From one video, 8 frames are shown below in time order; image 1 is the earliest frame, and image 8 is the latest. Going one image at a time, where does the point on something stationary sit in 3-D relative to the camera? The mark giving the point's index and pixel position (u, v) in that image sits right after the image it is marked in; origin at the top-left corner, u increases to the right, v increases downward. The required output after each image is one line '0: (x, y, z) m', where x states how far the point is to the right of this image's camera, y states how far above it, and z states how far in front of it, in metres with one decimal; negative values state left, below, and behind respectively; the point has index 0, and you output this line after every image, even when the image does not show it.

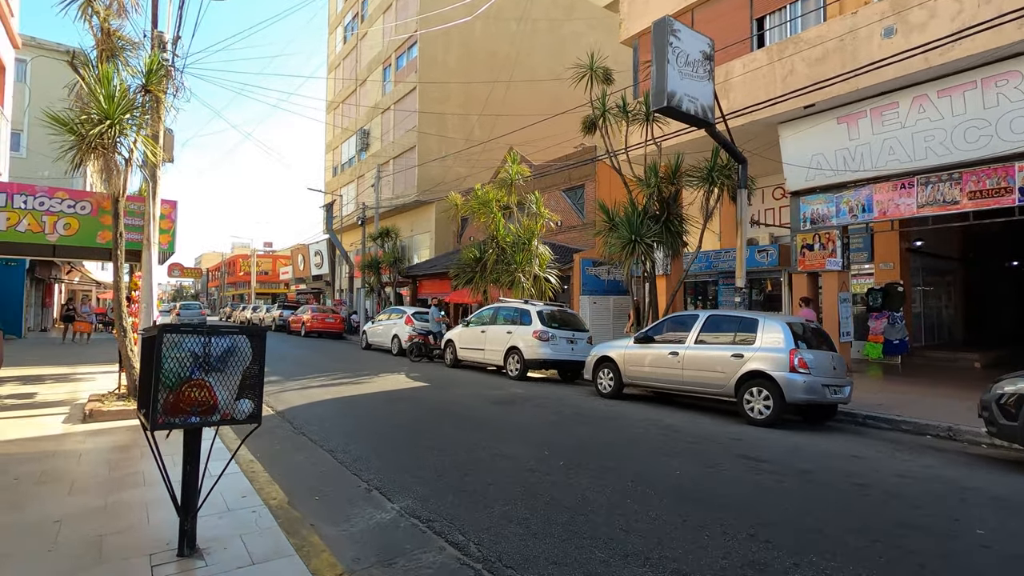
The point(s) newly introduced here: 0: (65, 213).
0: (-7.8, +1.3, +9.2) m
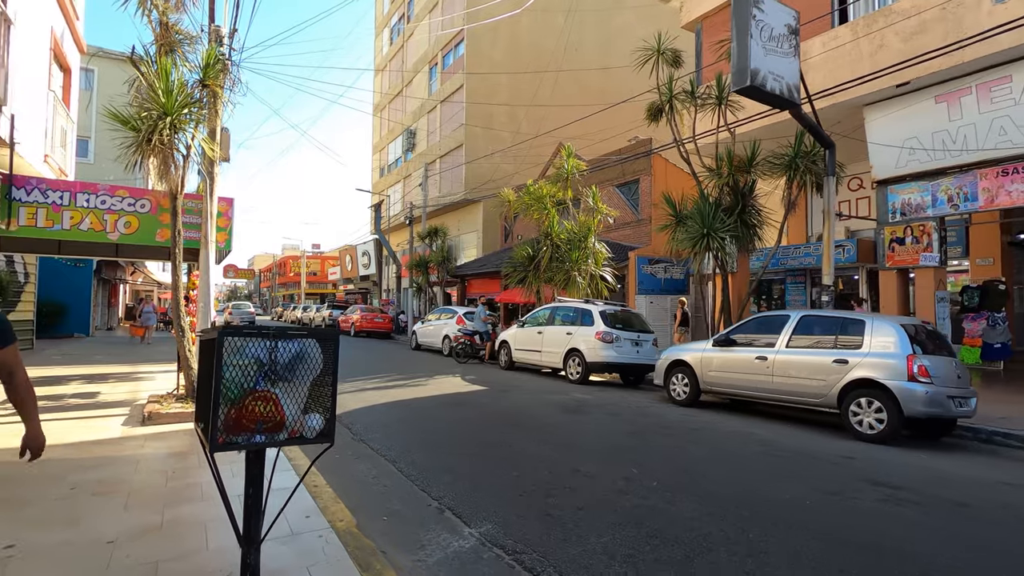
0: (-6.7, +1.3, +9.2) m
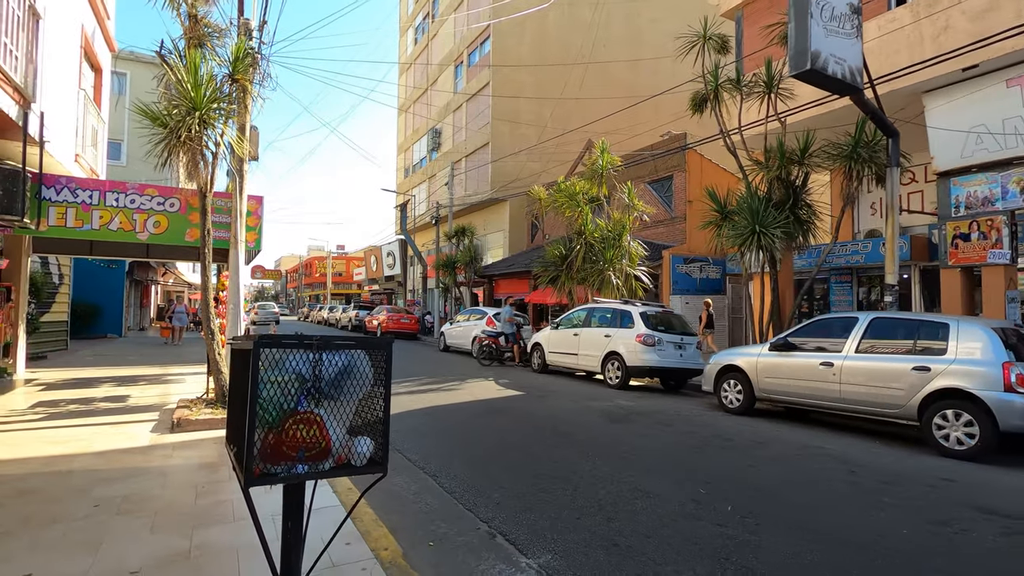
0: (-6.0, +1.3, +8.9) m
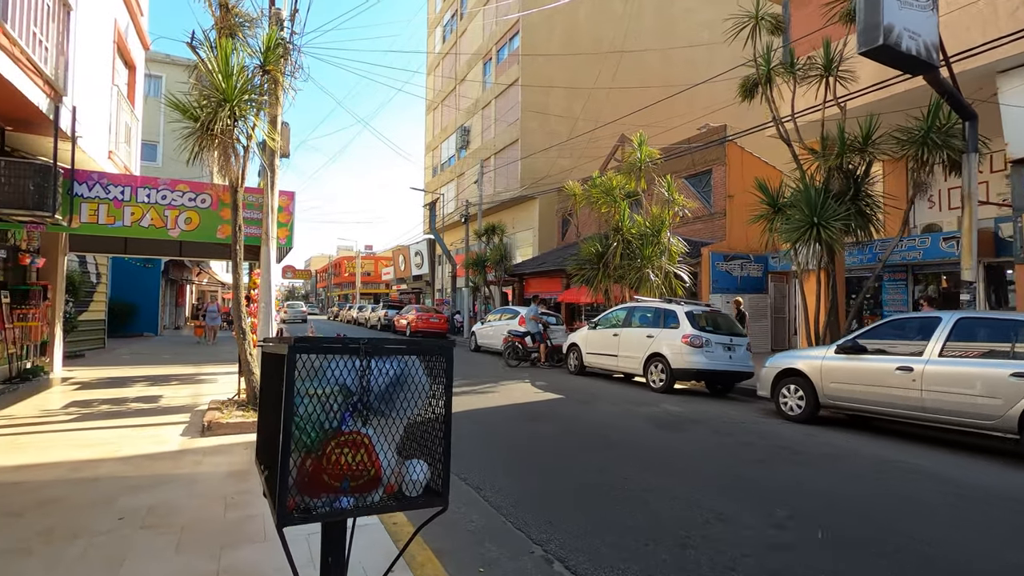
0: (-5.4, +1.3, +8.7) m
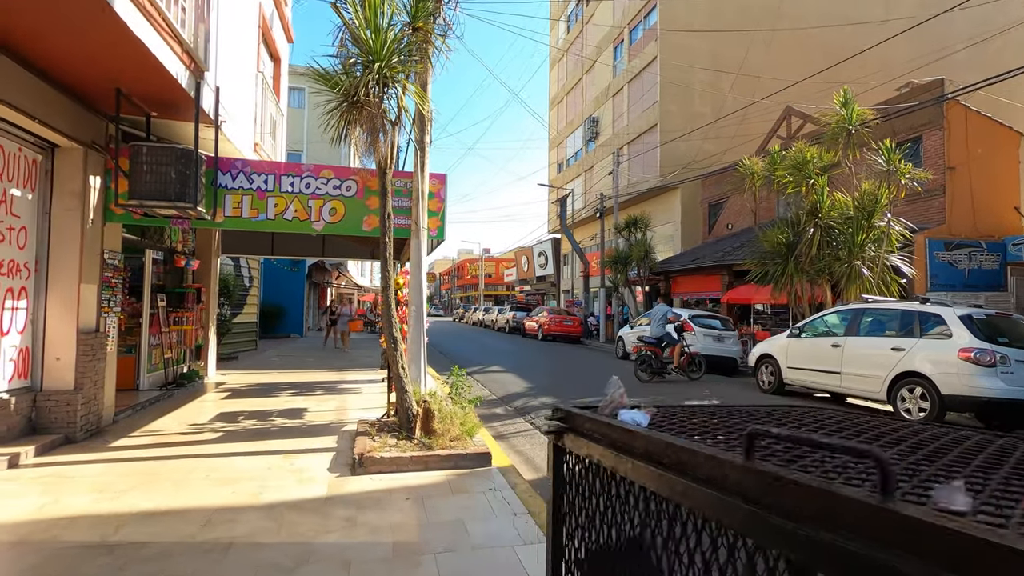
0: (-2.6, +1.3, +7.6) m
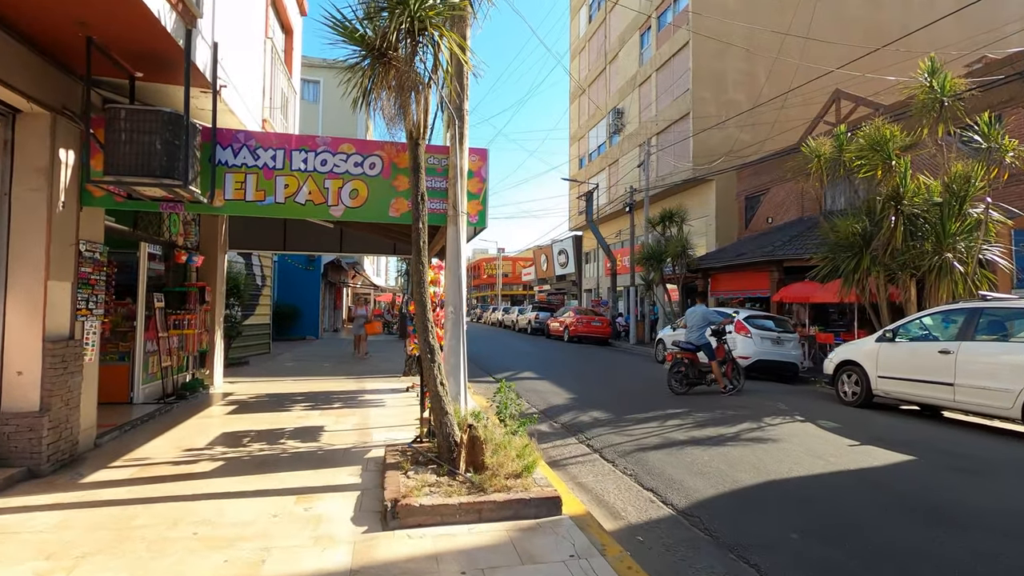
0: (-2.0, +1.3, +6.4) m
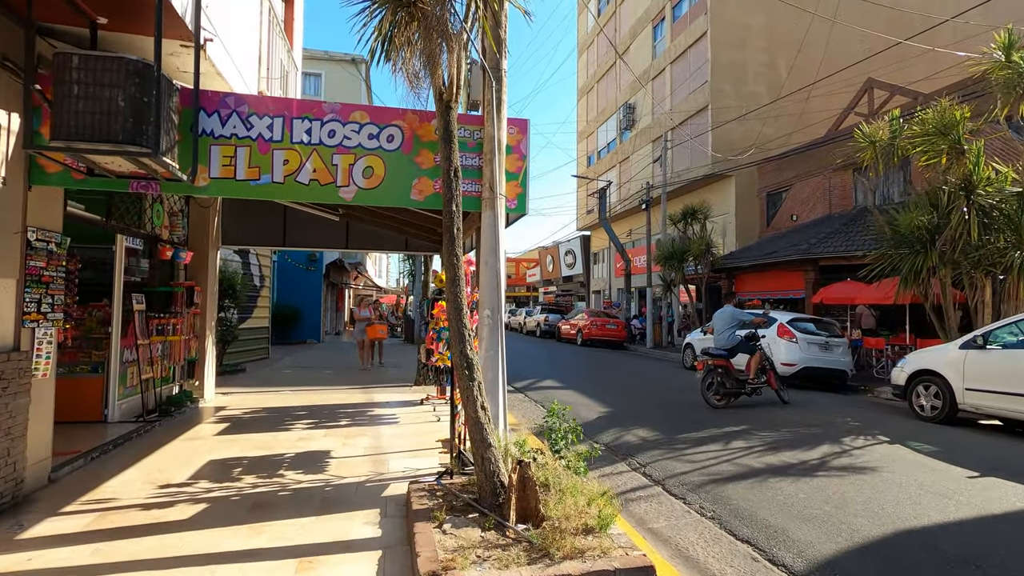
0: (-1.5, +1.4, +5.3) m
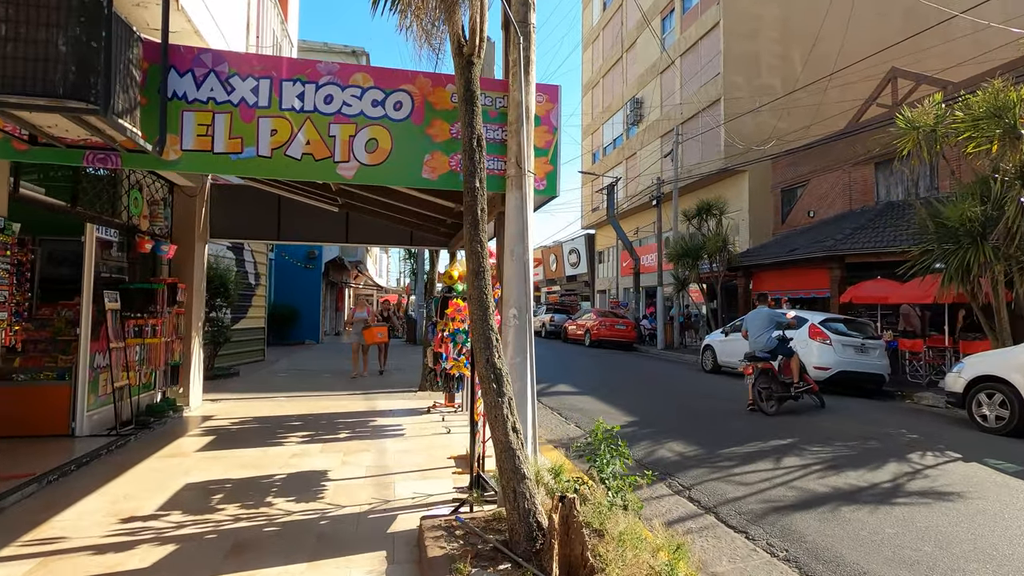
0: (-1.2, +1.4, +4.5) m
